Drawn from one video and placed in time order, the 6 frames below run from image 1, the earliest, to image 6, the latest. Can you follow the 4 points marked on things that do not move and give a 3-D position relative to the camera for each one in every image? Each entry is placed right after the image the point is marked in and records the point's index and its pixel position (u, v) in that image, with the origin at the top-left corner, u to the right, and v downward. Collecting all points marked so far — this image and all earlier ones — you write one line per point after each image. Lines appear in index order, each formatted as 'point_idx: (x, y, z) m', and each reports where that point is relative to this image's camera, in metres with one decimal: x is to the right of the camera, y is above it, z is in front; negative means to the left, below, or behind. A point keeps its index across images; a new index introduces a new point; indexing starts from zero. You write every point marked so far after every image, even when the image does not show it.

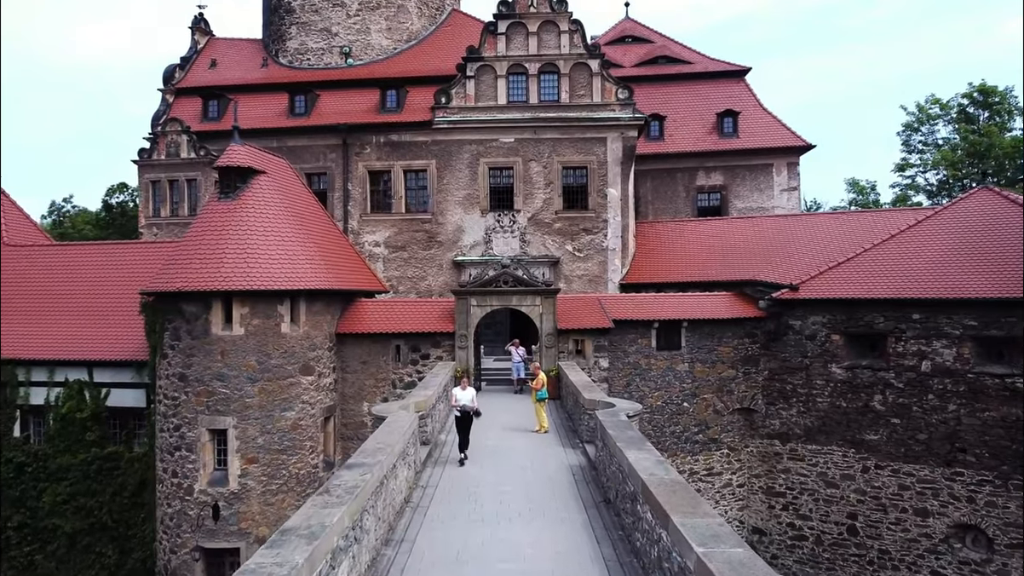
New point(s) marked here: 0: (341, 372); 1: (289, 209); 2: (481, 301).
0: (-3.7, -1.8, +15.1) m
1: (-4.8, +1.7, +15.0) m
2: (-0.7, -0.3, +15.0) m
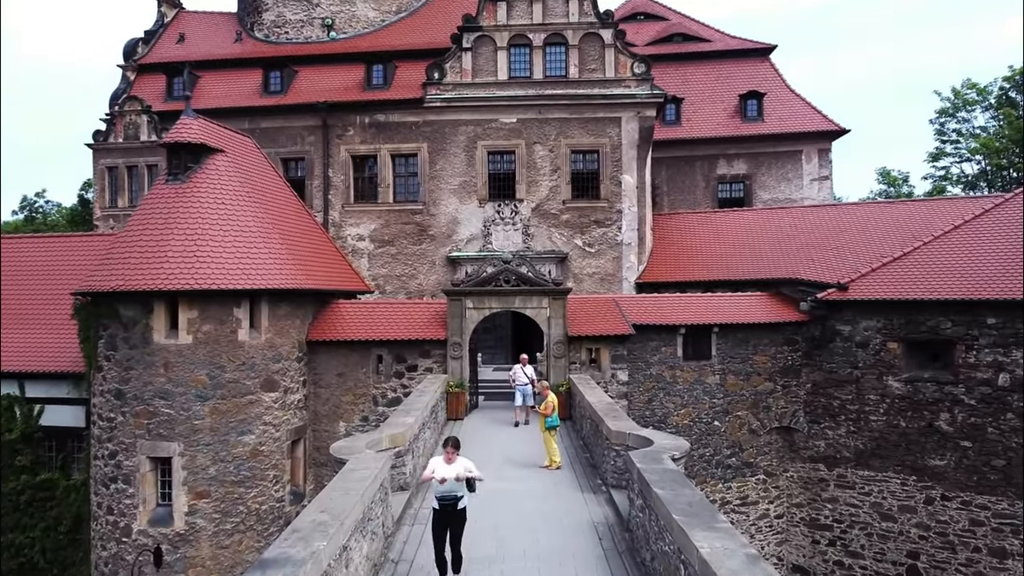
0: (-3.7, -1.8, +12.8) m
1: (-4.8, +1.7, +12.7) m
2: (-0.6, -0.3, +12.8) m
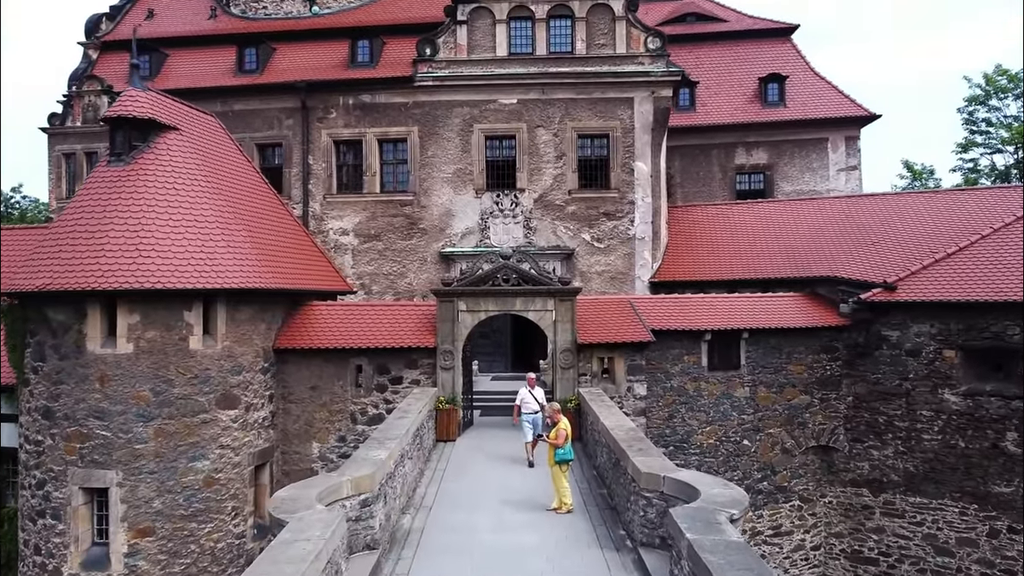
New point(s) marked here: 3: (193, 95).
0: (-3.7, -1.8, +11.1) m
1: (-4.8, +1.7, +11.0) m
2: (-0.6, -0.3, +11.0) m
3: (-7.3, +4.4, +16.1) m
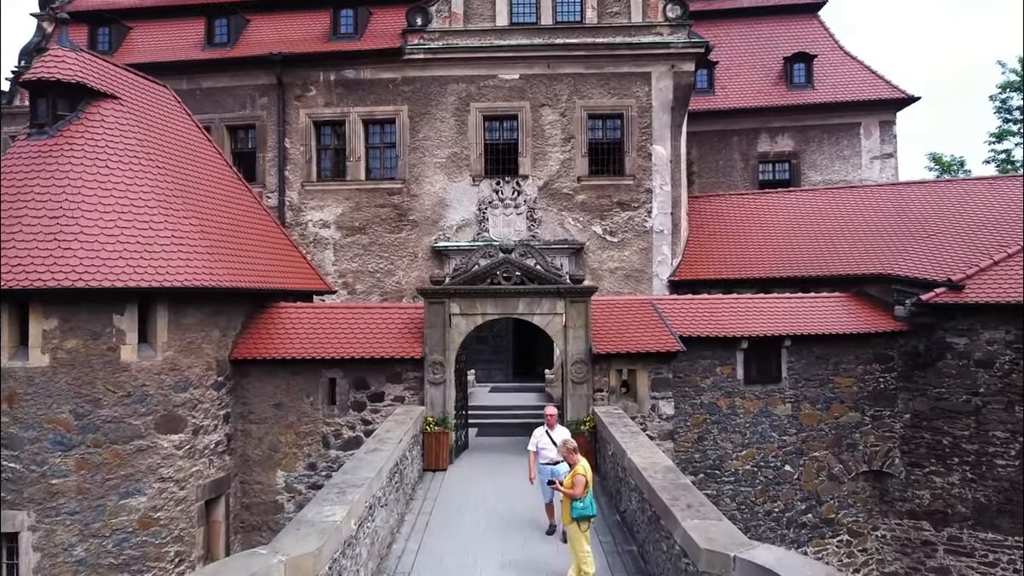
0: (-3.6, -1.8, +9.4) m
1: (-4.7, +1.7, +9.2) m
2: (-0.6, -0.3, +9.3) m
3: (-7.3, +4.4, +14.4) m
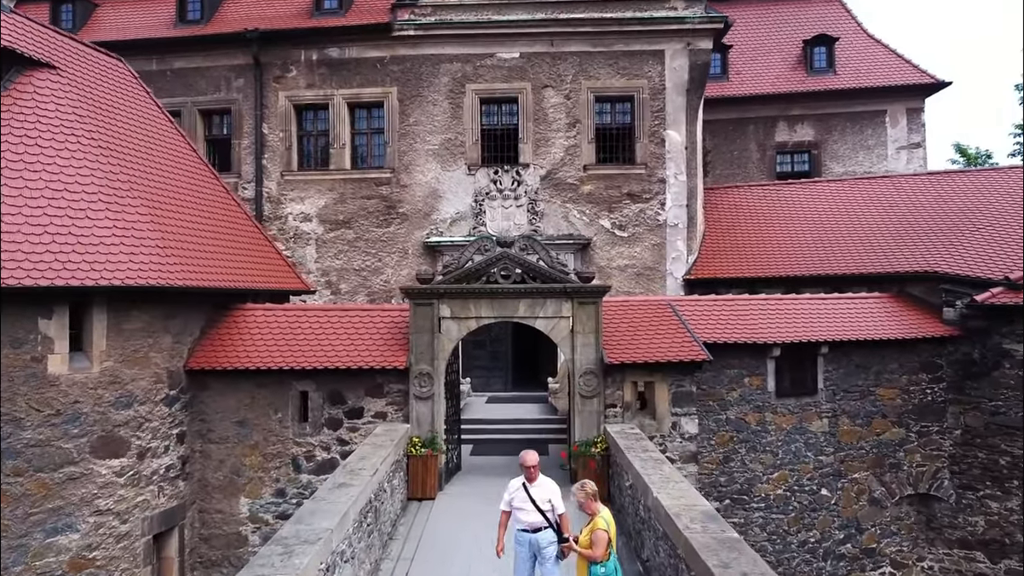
0: (-3.7, -1.8, +8.1) m
1: (-4.7, +1.7, +8.0) m
2: (-0.6, -0.2, +8.1) m
3: (-7.3, +4.4, +13.1) m
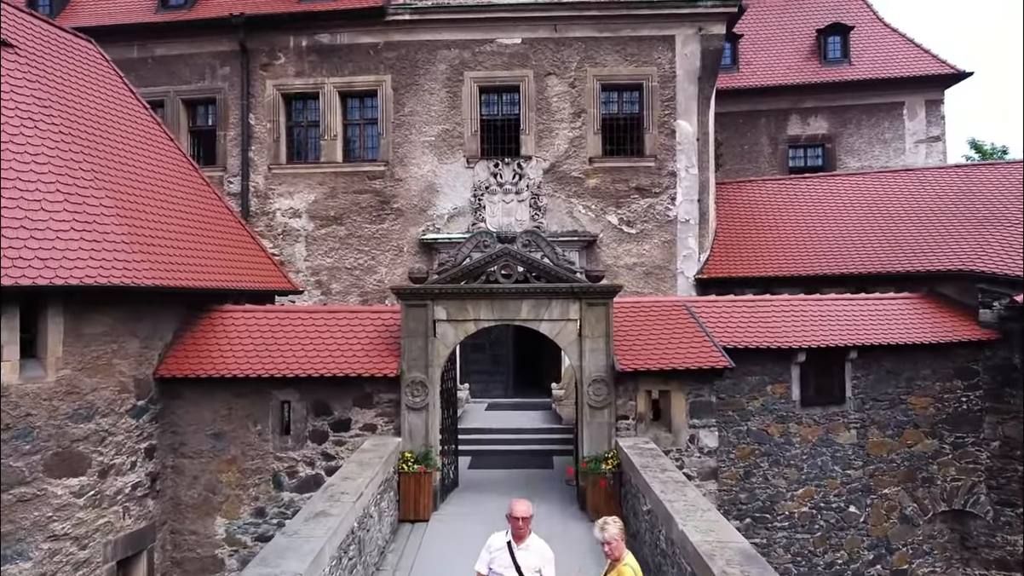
0: (-3.6, -1.8, +7.4) m
1: (-4.7, +1.7, +7.3) m
2: (-0.6, -0.2, +7.4) m
3: (-7.3, +4.5, +12.4) m
